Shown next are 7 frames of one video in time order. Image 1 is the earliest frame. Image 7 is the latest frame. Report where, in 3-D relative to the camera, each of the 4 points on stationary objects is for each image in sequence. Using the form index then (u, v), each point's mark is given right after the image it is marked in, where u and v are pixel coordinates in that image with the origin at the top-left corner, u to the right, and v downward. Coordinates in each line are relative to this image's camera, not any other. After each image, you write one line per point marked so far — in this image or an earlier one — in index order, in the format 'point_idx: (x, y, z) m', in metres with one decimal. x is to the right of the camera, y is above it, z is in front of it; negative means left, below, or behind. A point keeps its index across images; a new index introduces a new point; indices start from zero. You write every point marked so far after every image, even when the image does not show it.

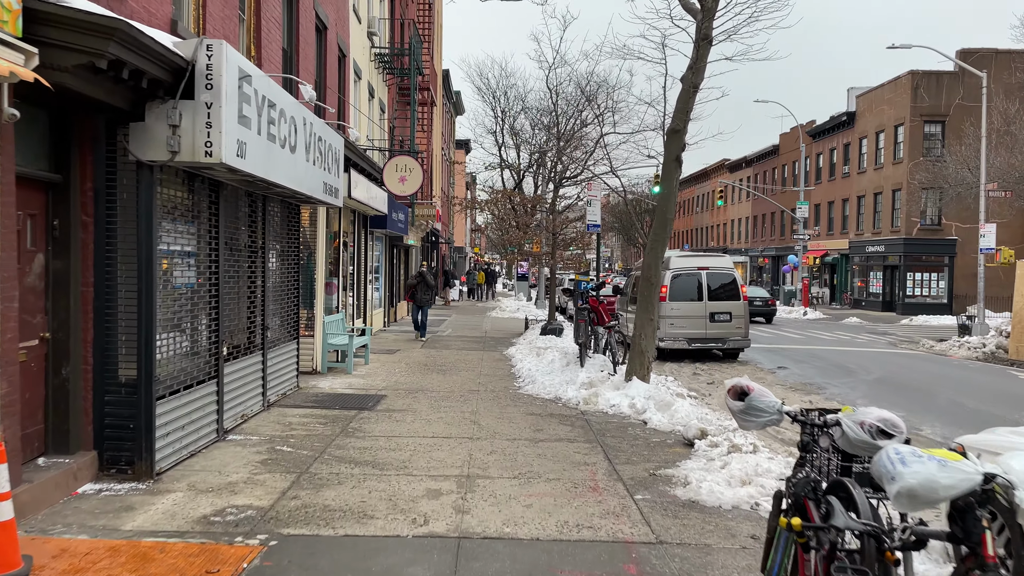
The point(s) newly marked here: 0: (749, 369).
0: (+3.7, -1.3, +12.3) m
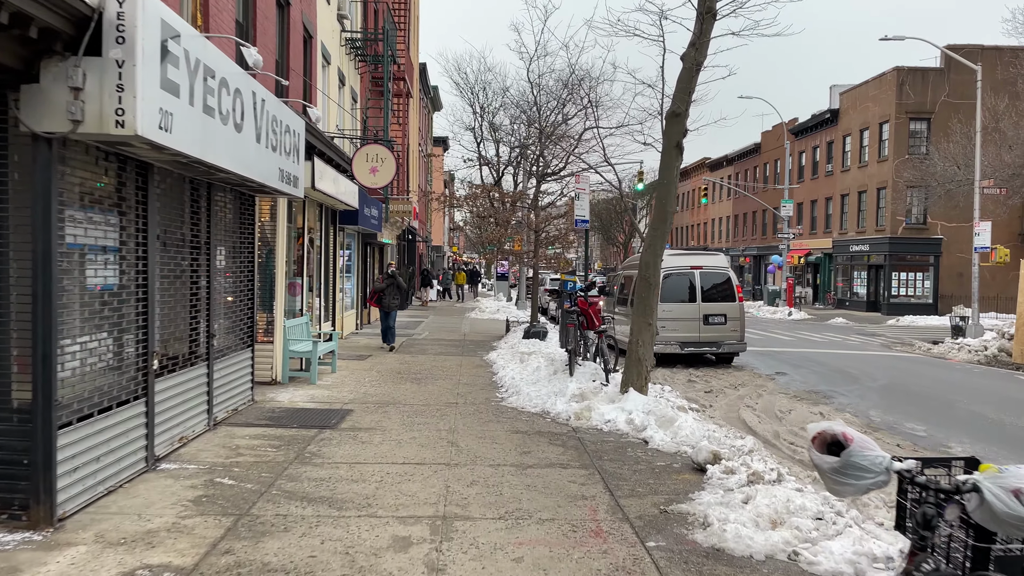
0: (+3.4, -1.3, +11.4) m
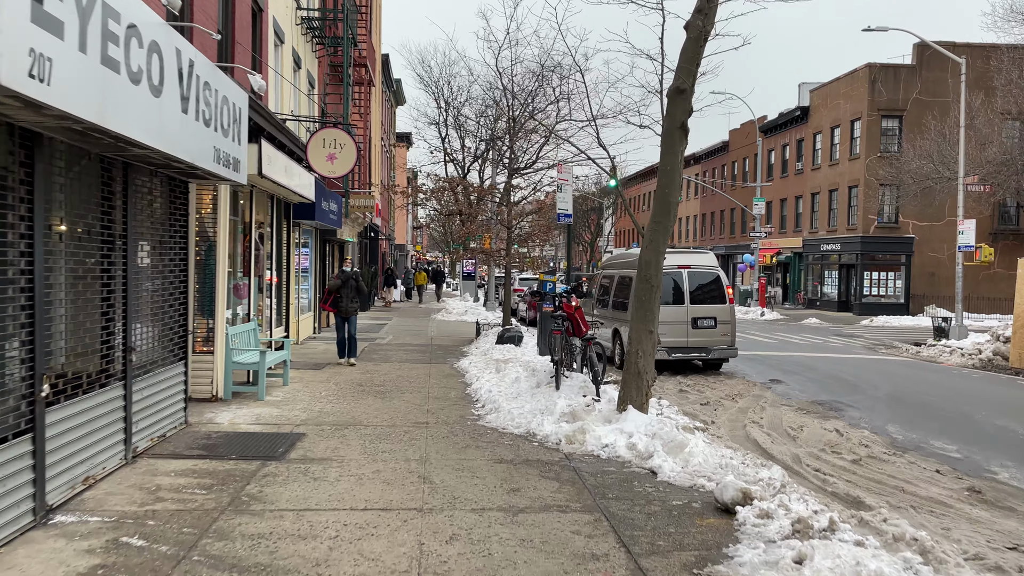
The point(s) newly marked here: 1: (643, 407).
0: (+3.0, -1.3, +10.5) m
1: (+1.1, -1.0, +6.7) m
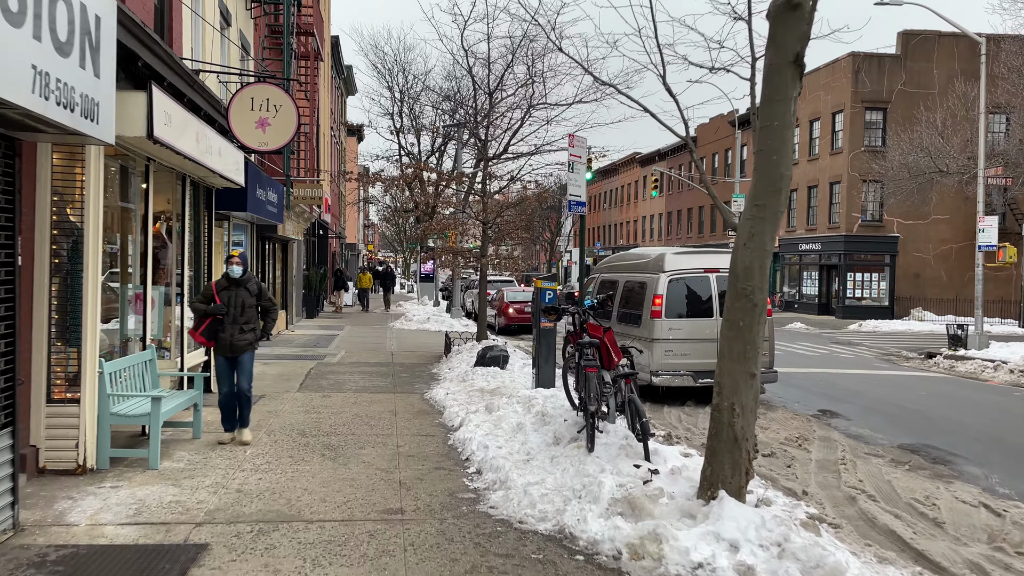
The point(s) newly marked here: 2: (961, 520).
0: (+3.0, -1.4, +8.3) m
1: (+1.2, -1.1, +4.3) m
2: (+2.9, -1.5, +5.2) m
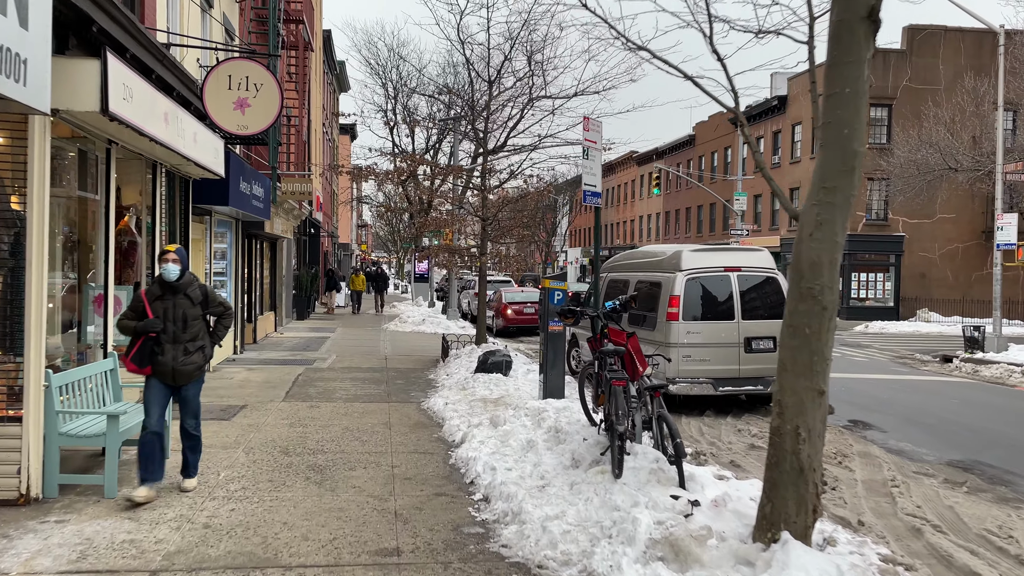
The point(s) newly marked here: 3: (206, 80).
0: (+3.0, -1.4, +7.6) m
1: (+1.3, -1.1, +3.6) m
2: (+3.0, -1.5, +4.4) m
3: (-2.8, +1.9, +7.3) m
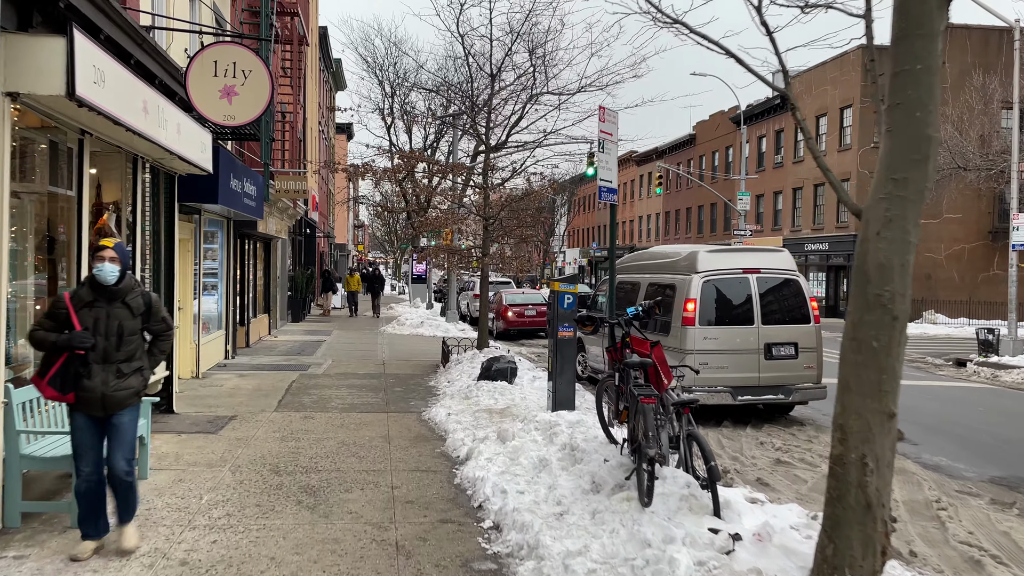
0: (+3.1, -1.4, +7.1) m
1: (+1.4, -1.1, +3.1) m
2: (+3.1, -1.5, +4.0) m
3: (-2.8, +1.8, +6.8) m
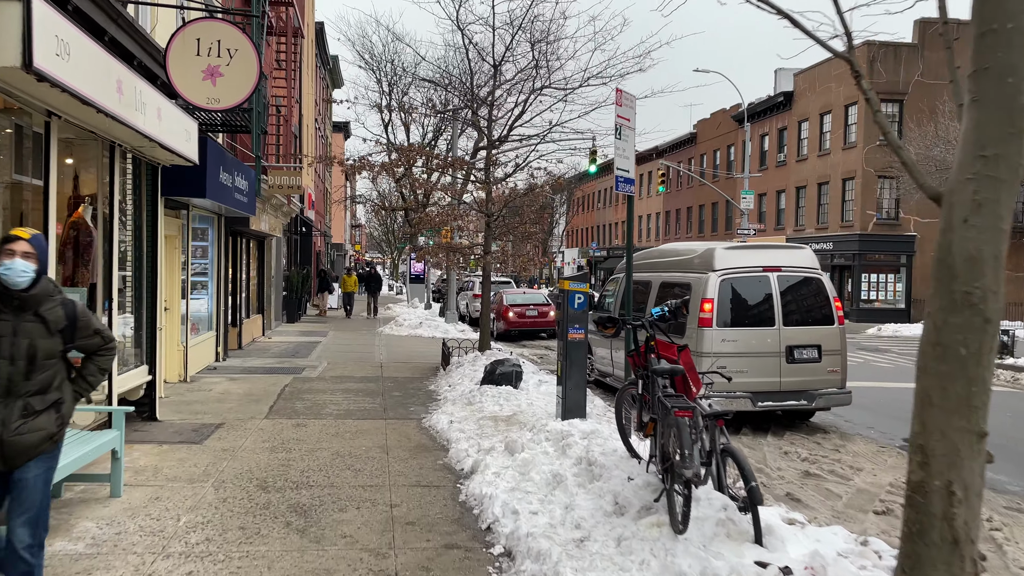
0: (+3.1, -1.4, +6.6) m
1: (+1.5, -1.1, +2.6) m
2: (+3.1, -1.5, +3.5) m
3: (-2.7, +1.9, +6.4) m
